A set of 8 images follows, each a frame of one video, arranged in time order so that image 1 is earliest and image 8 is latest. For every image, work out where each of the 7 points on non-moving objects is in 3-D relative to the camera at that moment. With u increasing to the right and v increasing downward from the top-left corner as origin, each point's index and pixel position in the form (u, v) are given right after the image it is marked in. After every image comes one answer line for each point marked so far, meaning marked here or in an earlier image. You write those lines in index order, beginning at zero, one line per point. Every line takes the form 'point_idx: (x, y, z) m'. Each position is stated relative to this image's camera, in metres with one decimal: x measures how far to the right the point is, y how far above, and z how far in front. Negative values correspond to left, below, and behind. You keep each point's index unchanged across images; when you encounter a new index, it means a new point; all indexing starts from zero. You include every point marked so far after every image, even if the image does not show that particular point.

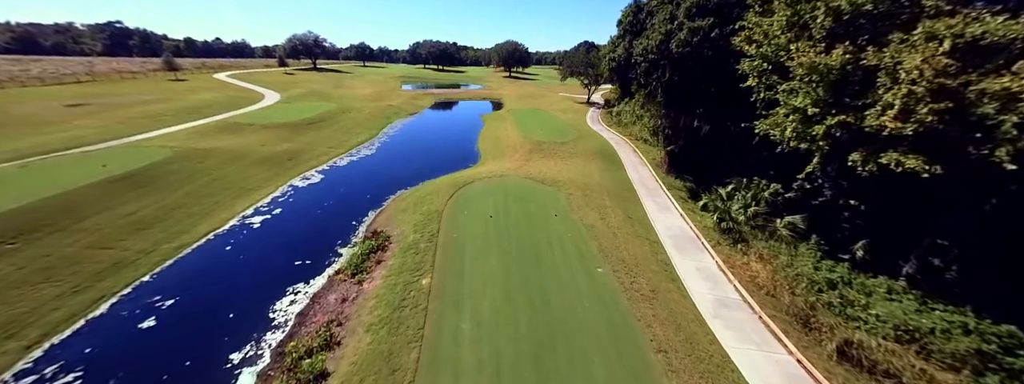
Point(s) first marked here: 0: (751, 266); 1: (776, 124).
0: (+11.2, -3.4, +13.2) m
1: (+12.7, +3.3, +13.3) m
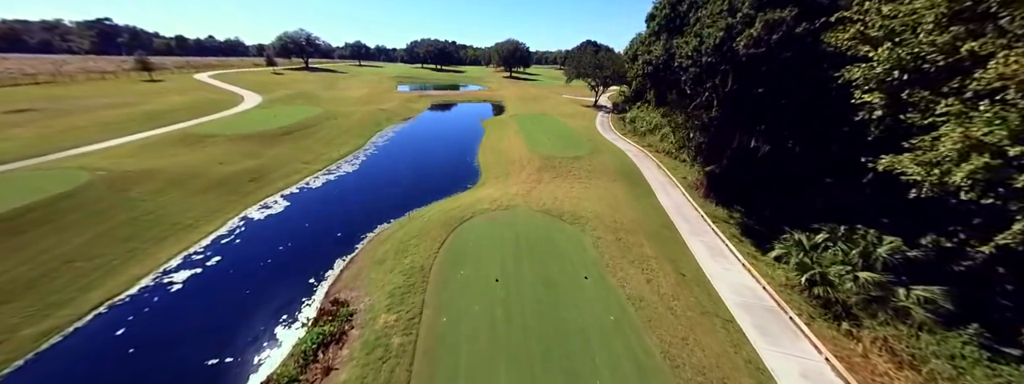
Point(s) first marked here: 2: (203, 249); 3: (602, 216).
0: (+11.8, -5.6, +8.9) m
1: (+13.3, +1.0, +8.9) m
2: (-16.2, -3.0, +14.5) m
3: (+5.4, -1.4, +16.3) m
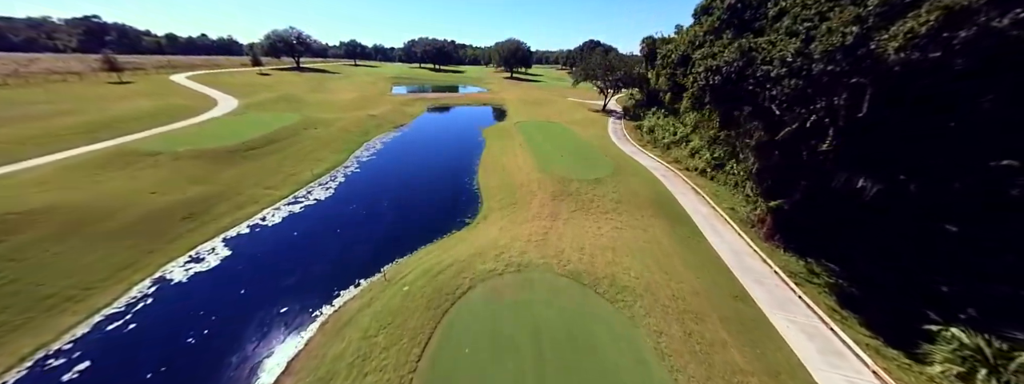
0: (+12.4, -8.1, +4.2) m
1: (+13.9, -1.5, +4.3) m
2: (-15.6, -5.4, +9.8) m
3: (+6.0, -3.9, +11.6) m
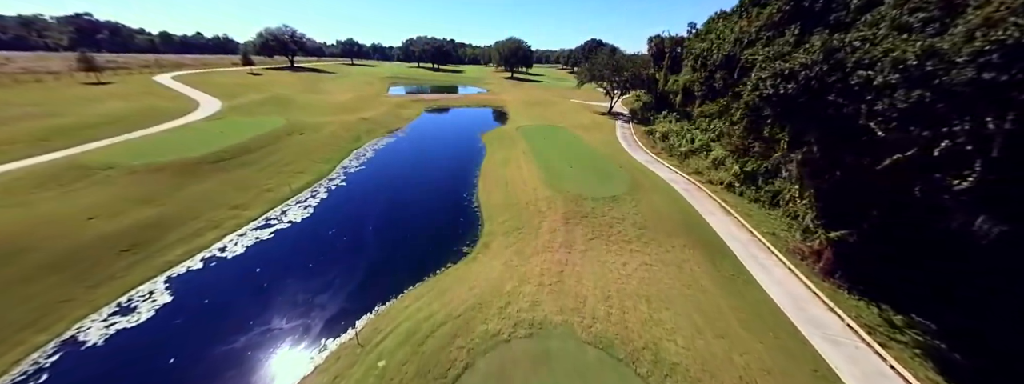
0: (+12.7, -9.6, +1.4) m
1: (+14.3, -3.0, +1.4) m
2: (-15.2, -6.8, +6.9) m
3: (+6.3, -5.3, +8.8) m
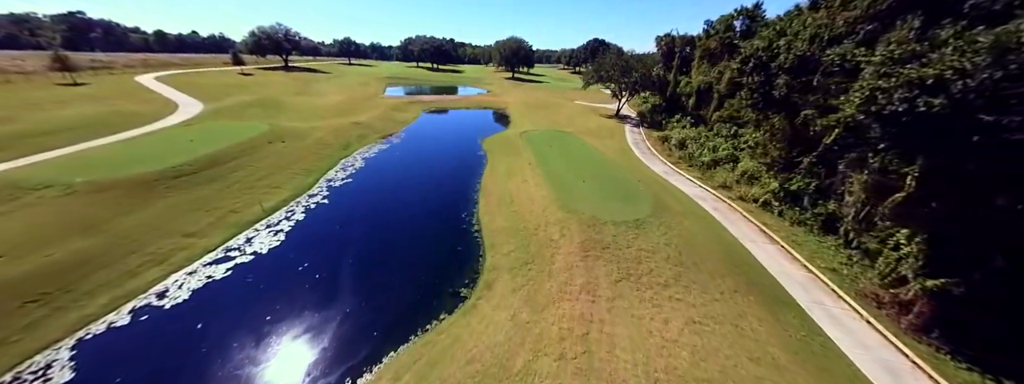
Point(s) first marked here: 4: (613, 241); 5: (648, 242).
0: (+13.1, -11.0, -1.6) m
1: (+14.7, -4.4, -1.5) m
2: (-14.8, -8.2, +3.9) m
3: (+6.7, -6.8, +5.8) m
4: (+5.7, -2.7, +15.6) m
5: (+7.6, -2.7, +15.4) m
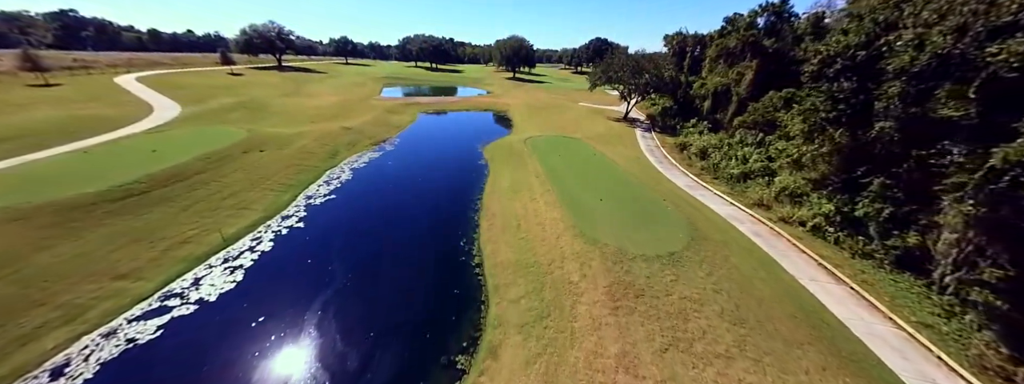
0: (+13.6, -12.5, -4.6) m
1: (+15.1, -5.9, -4.6) m
2: (-14.4, -9.7, +0.9) m
3: (+7.1, -8.2, +2.8) m
4: (+6.2, -4.2, +12.5) m
5: (+8.0, -4.1, +12.4) m
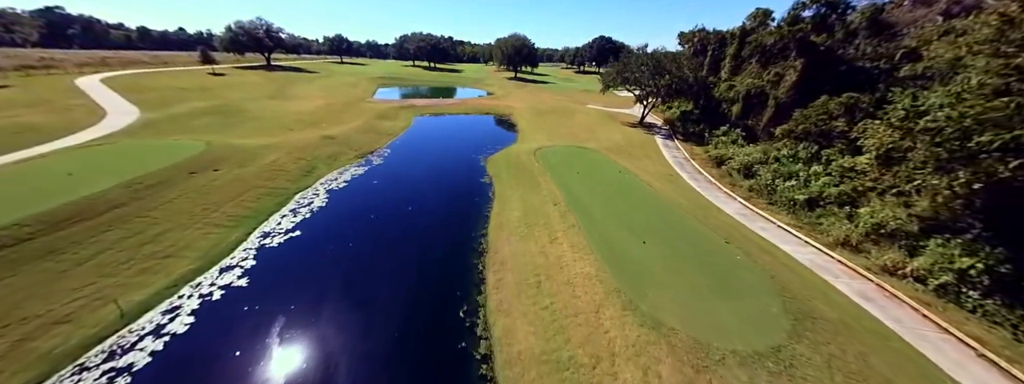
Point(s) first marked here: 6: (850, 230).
0: (+14.4, -14.8, -9.4) m
1: (+16.0, -8.1, -9.3) m
2: (-13.5, -11.9, -3.9) m
3: (+8.0, -10.5, -2.0) m
4: (+7.0, -6.4, +7.8) m
5: (+8.9, -6.4, +7.6) m
6: (+20.6, -2.3, +17.0) m
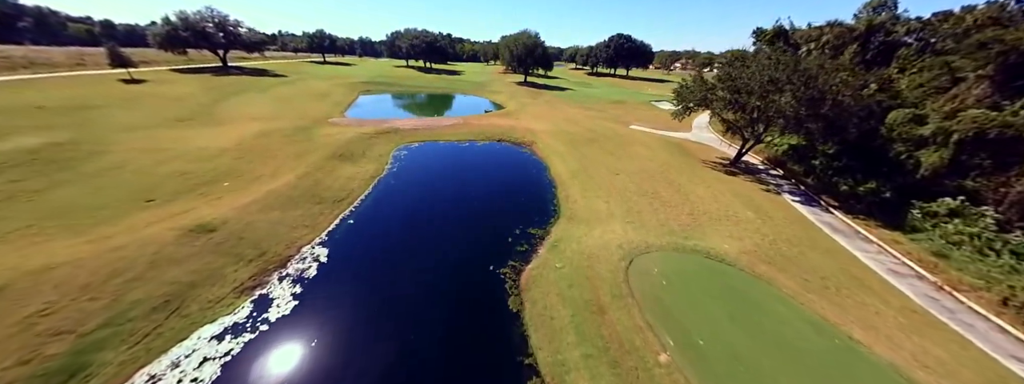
0: (+17.6, -23.8, -25.7) m
1: (+19.2, -17.2, -25.7) m
2: (-10.3, -20.7, -20.3) m
3: (+11.2, -19.4, -18.3) m
4: (+10.3, -15.3, -8.6) m
5: (+12.1, -15.3, -8.7) m
6: (+23.9, -11.2, +0.7) m
